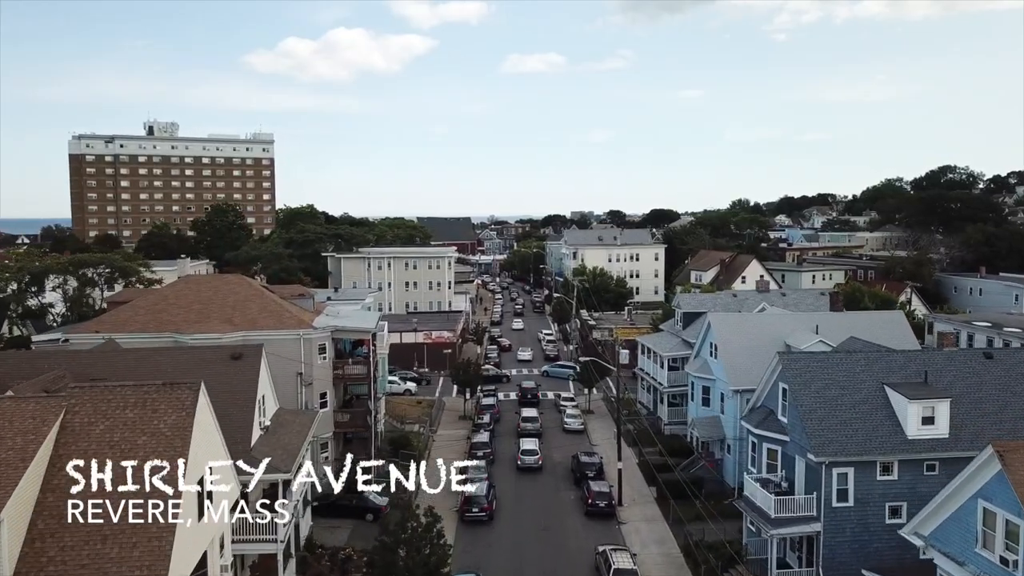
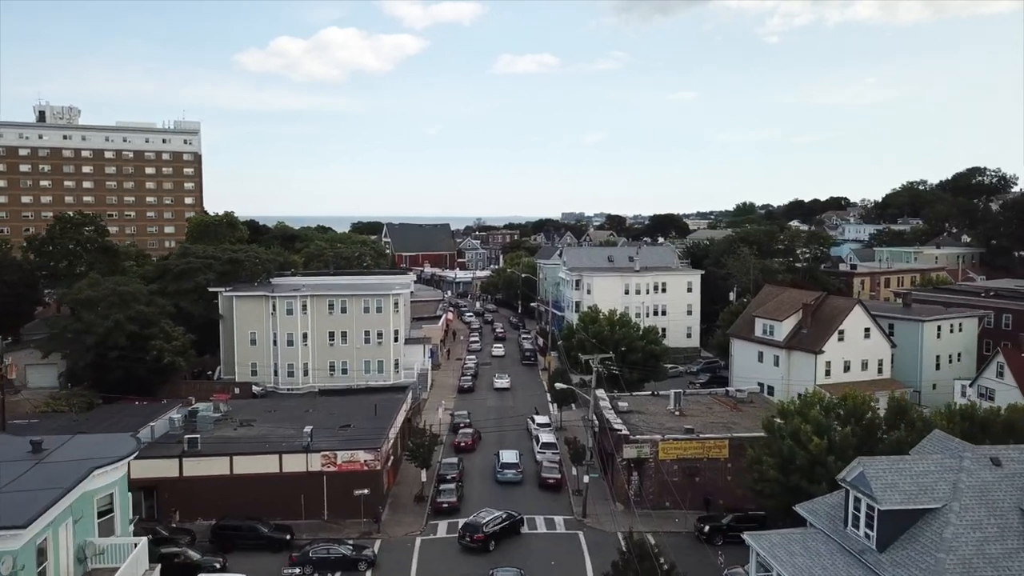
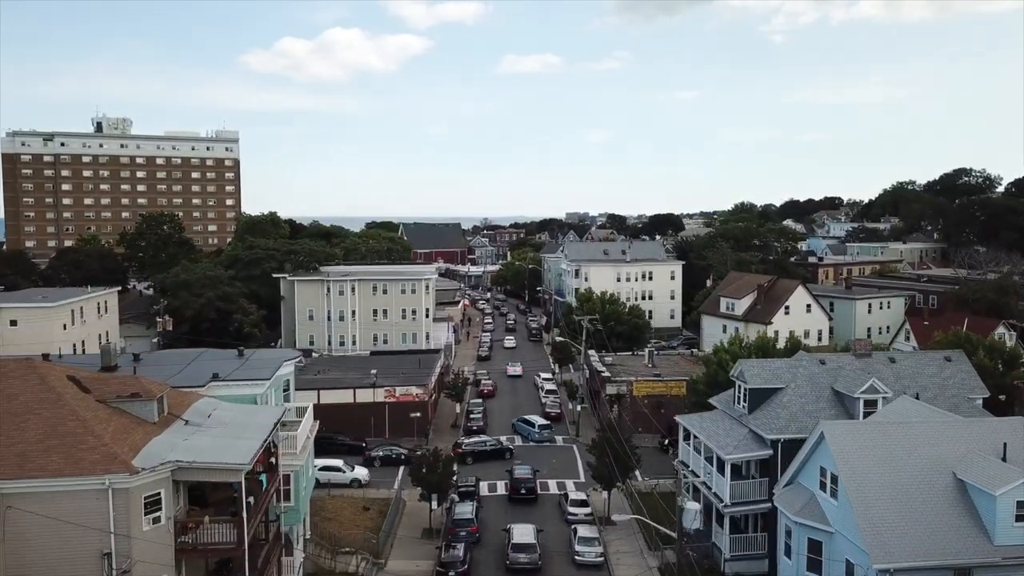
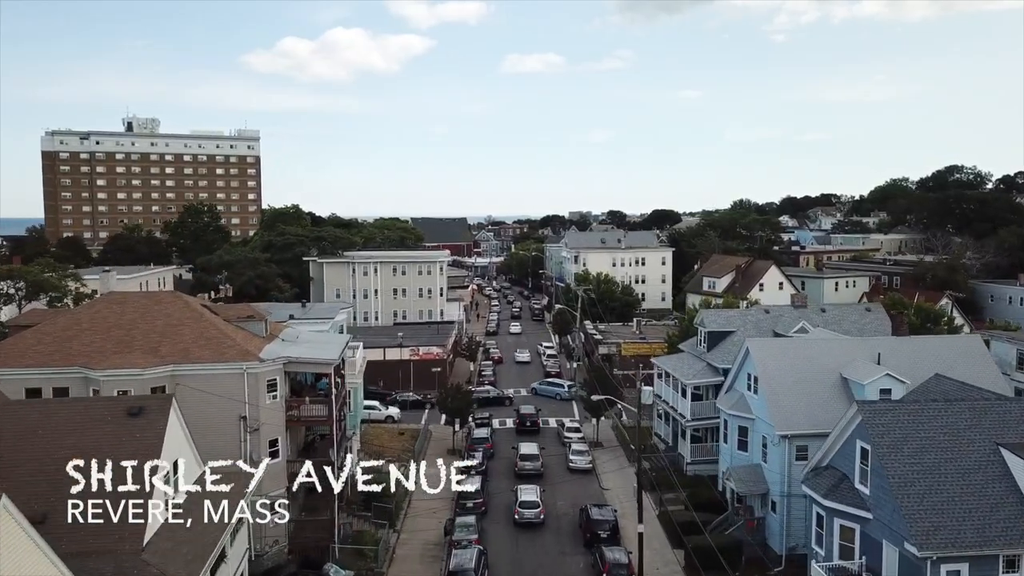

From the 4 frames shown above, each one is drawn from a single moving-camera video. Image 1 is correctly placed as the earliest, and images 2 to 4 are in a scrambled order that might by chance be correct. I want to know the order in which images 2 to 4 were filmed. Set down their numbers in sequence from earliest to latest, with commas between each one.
4, 3, 2
